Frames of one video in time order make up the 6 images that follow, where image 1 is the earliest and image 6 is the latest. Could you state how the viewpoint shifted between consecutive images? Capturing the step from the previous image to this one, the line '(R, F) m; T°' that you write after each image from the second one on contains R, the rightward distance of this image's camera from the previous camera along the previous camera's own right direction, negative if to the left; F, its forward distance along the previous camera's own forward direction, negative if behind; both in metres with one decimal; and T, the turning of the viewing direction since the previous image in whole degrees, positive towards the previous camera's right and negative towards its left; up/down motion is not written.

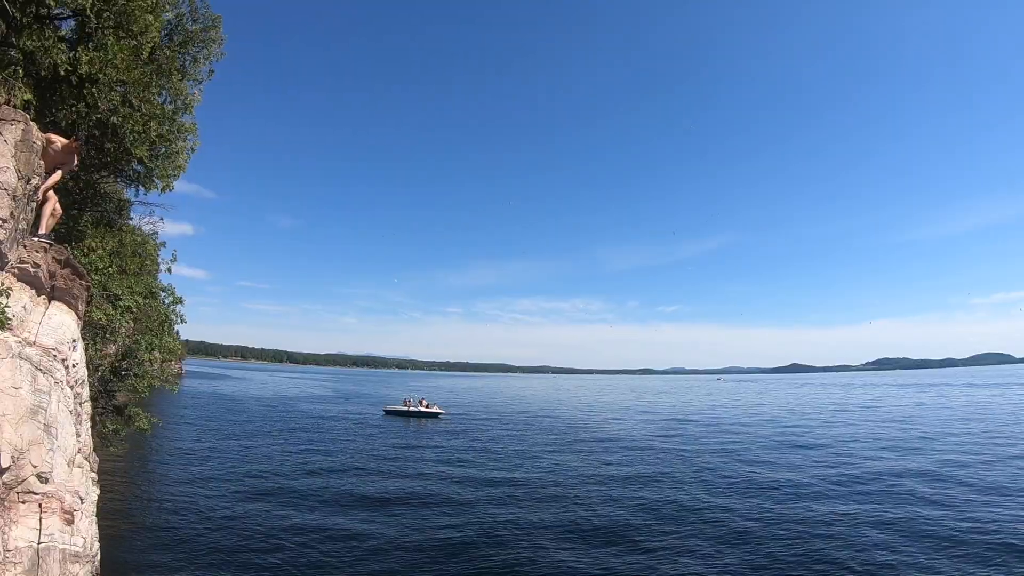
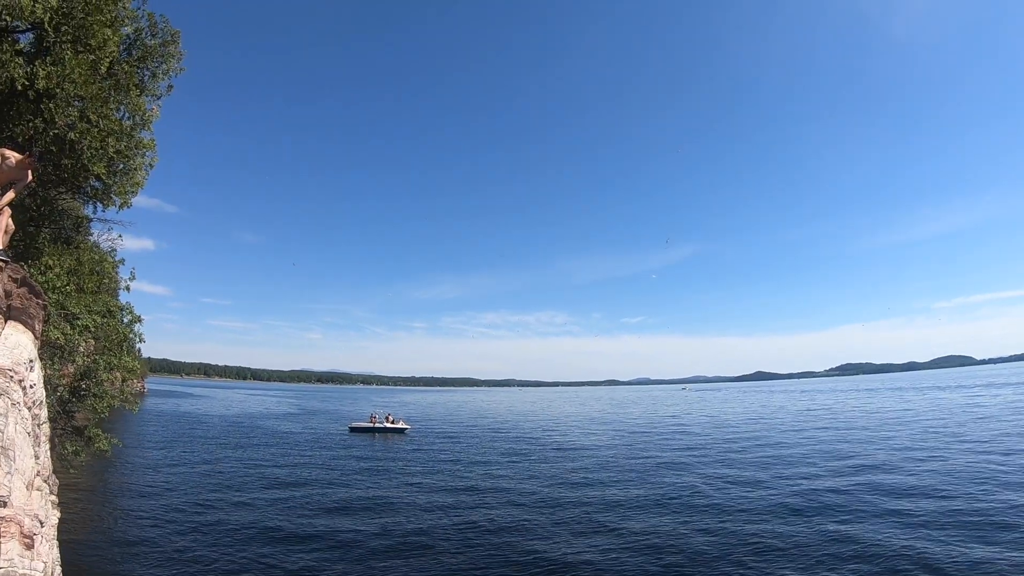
(0.0, -0.7) m; +4°
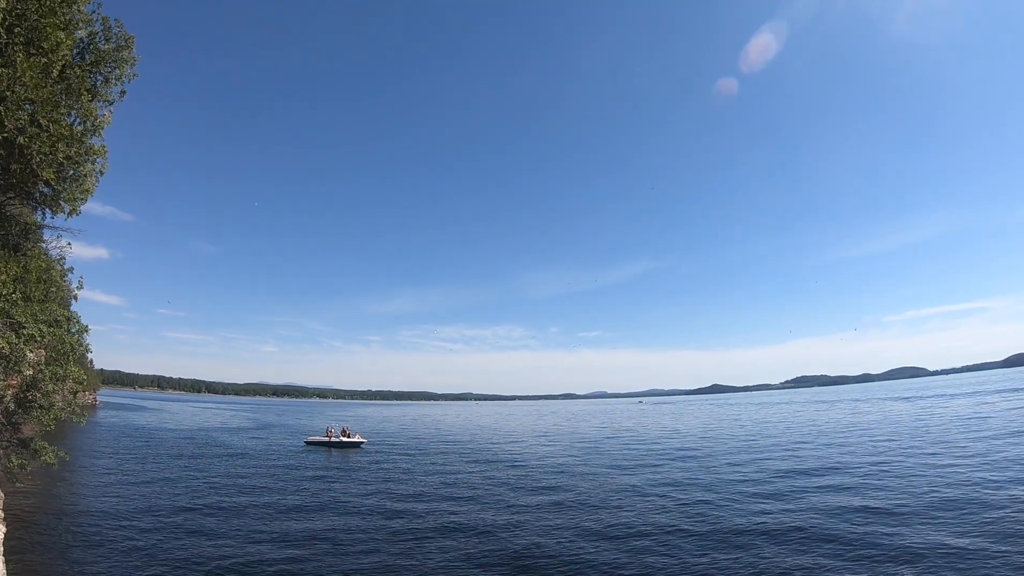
(-0.2, -0.3) m; +4°
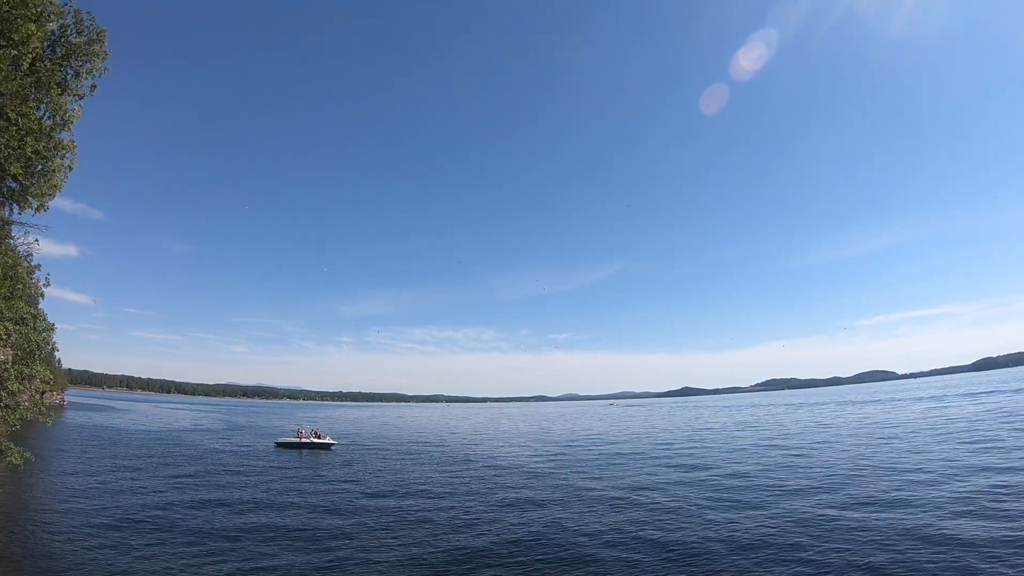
(-0.2, 0.0) m; +2°
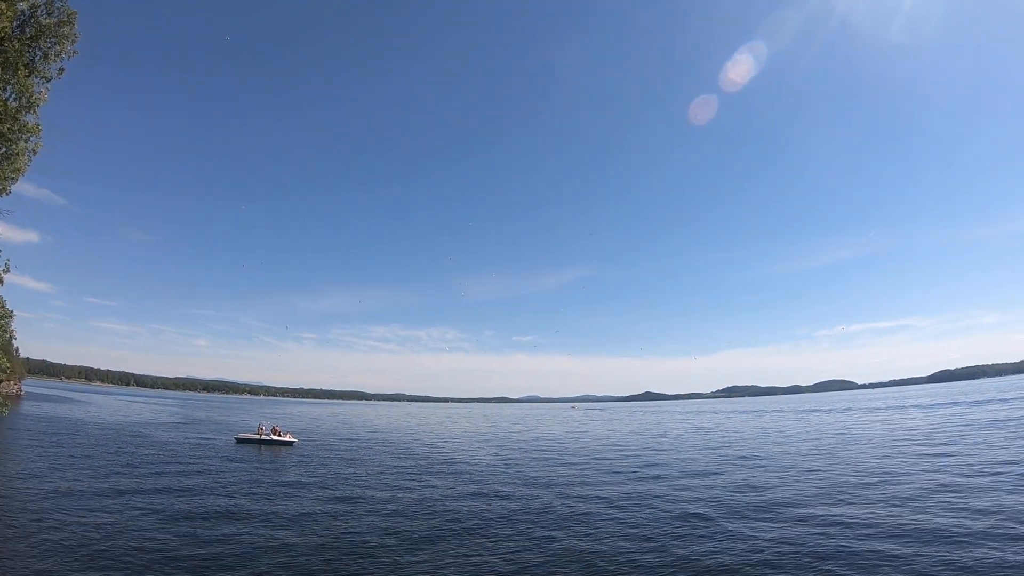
(-0.4, 0.0) m; +3°
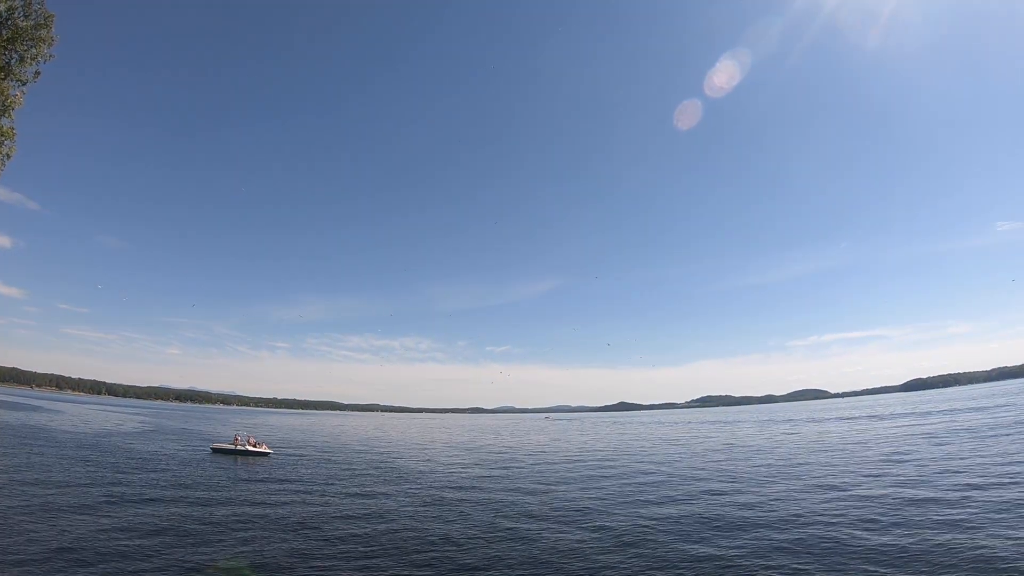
(0.0, -0.5) m; +2°
